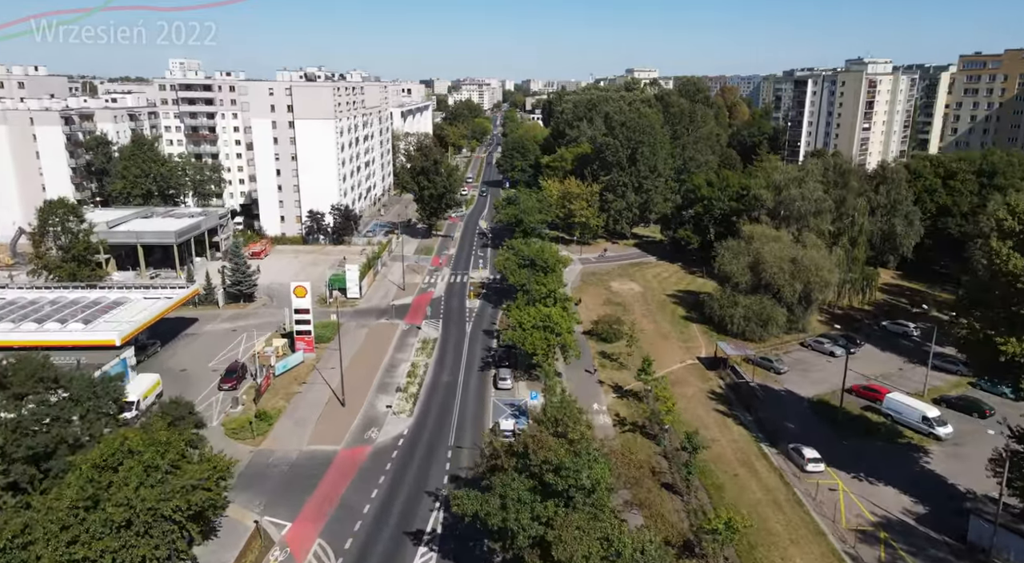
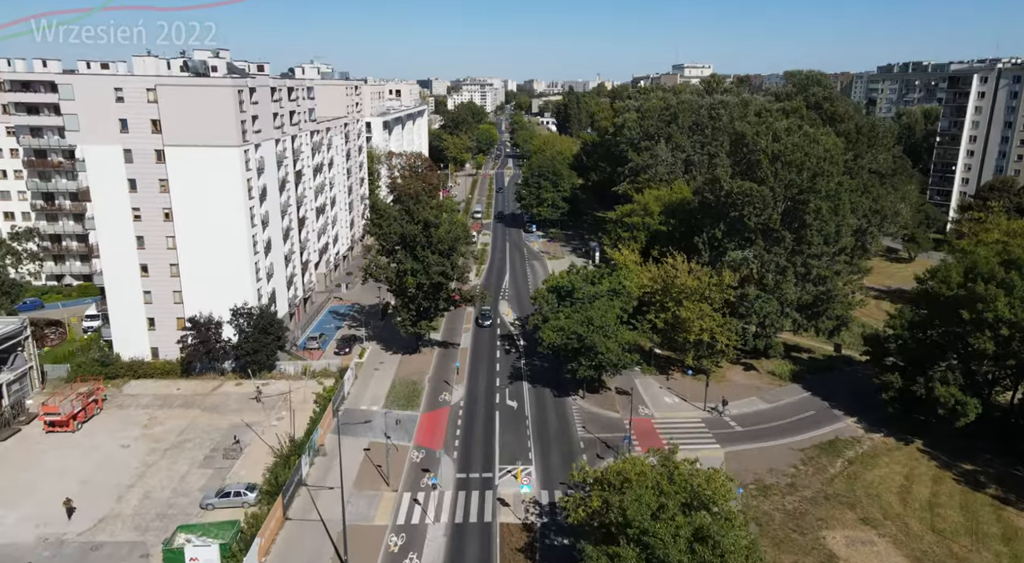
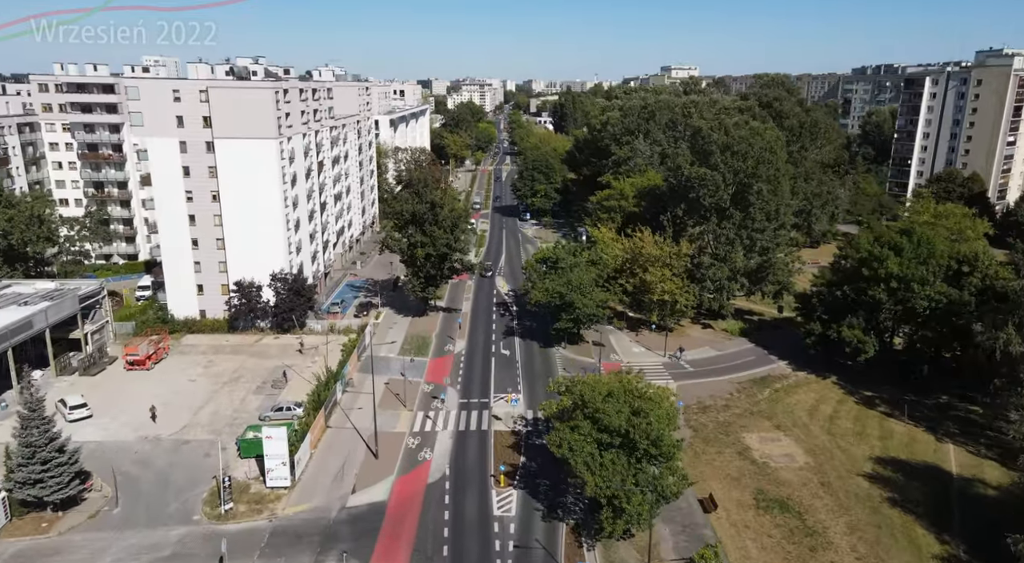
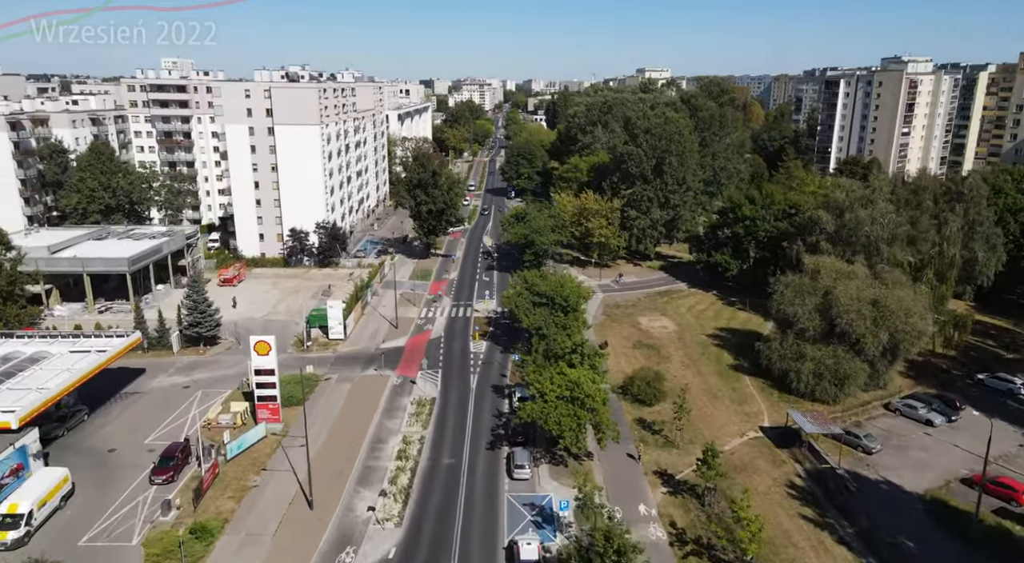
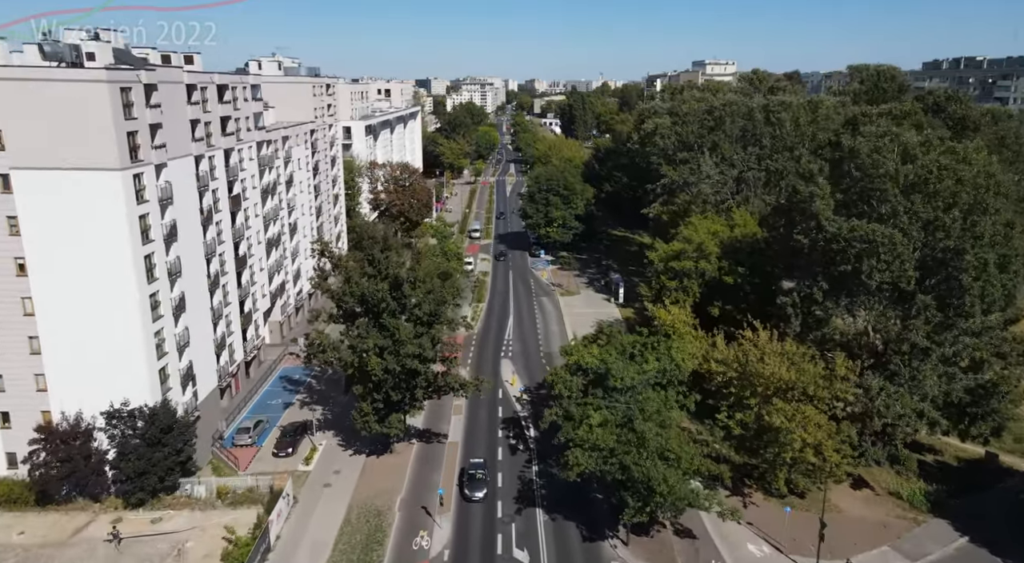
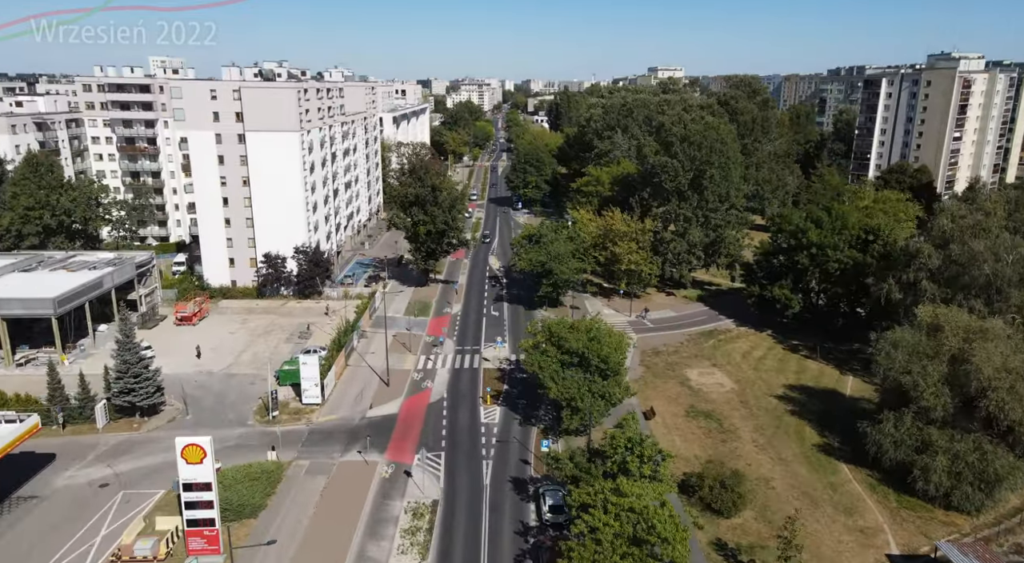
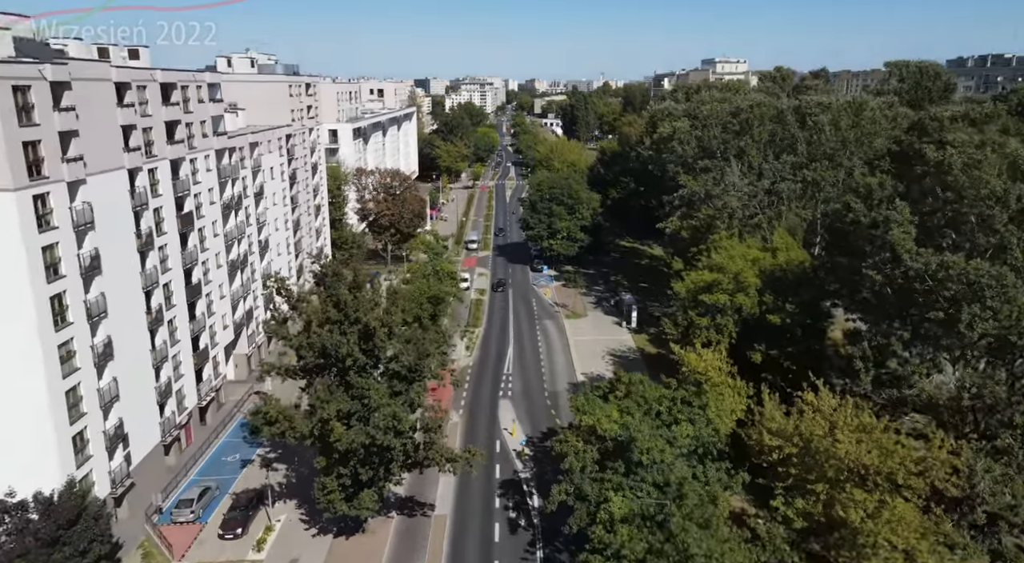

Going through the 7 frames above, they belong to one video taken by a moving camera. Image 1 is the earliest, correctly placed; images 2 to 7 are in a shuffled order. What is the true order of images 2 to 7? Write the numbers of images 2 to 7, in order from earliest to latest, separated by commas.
4, 6, 3, 2, 5, 7
